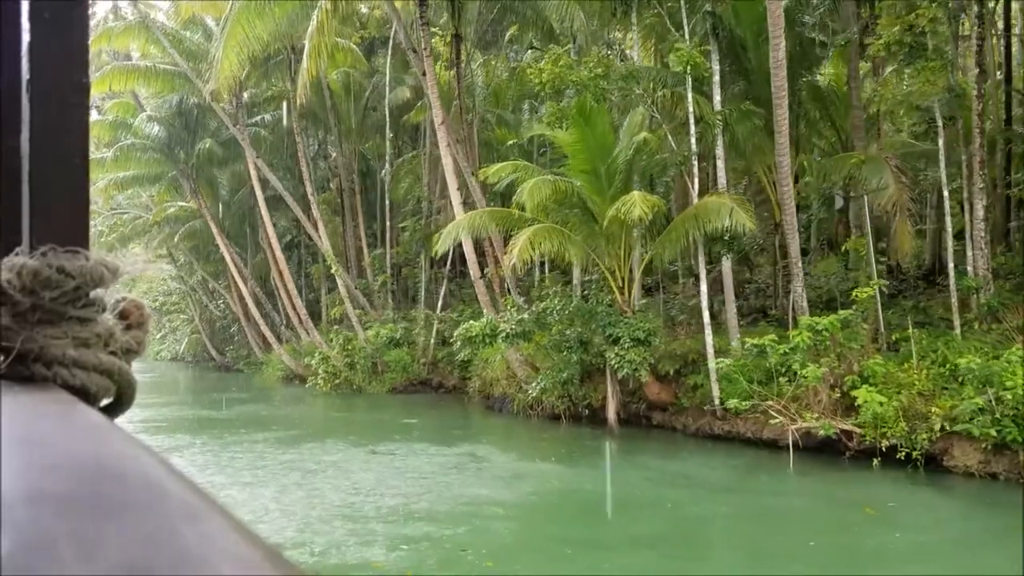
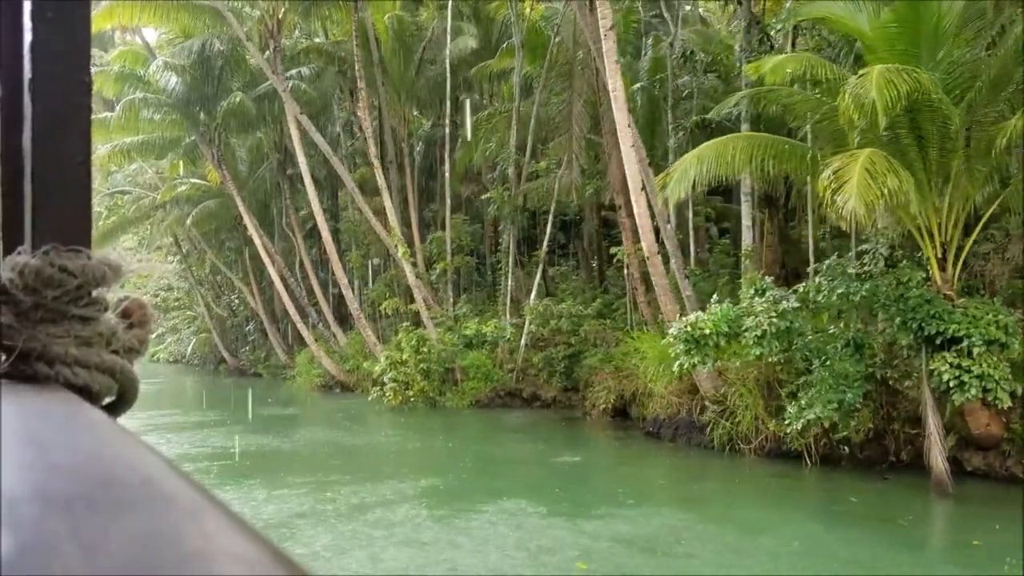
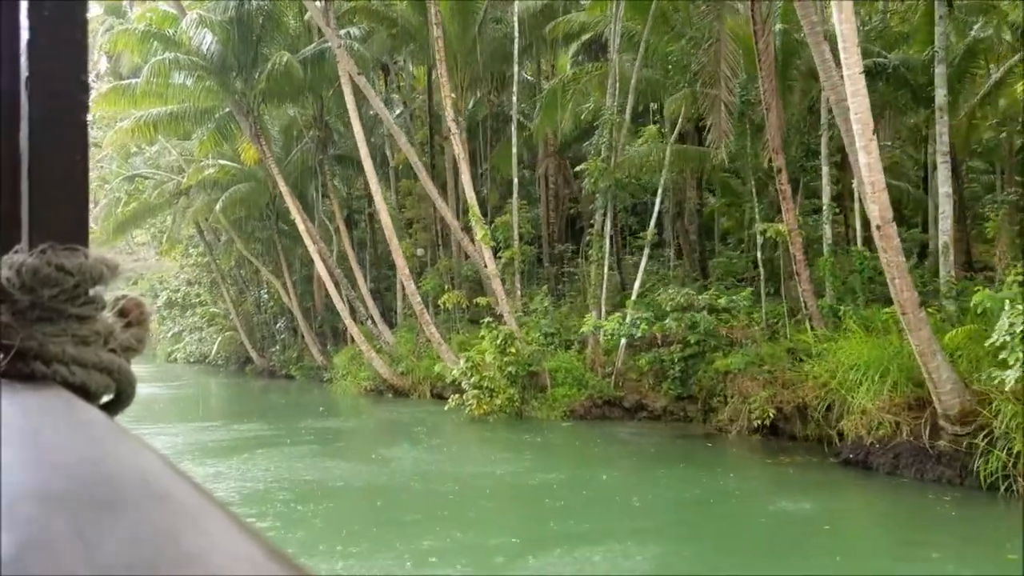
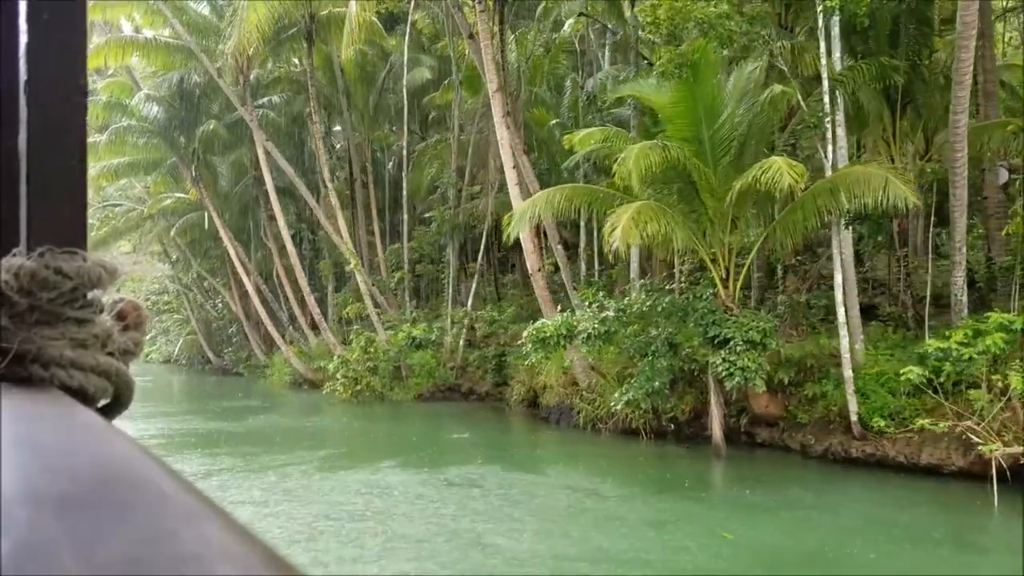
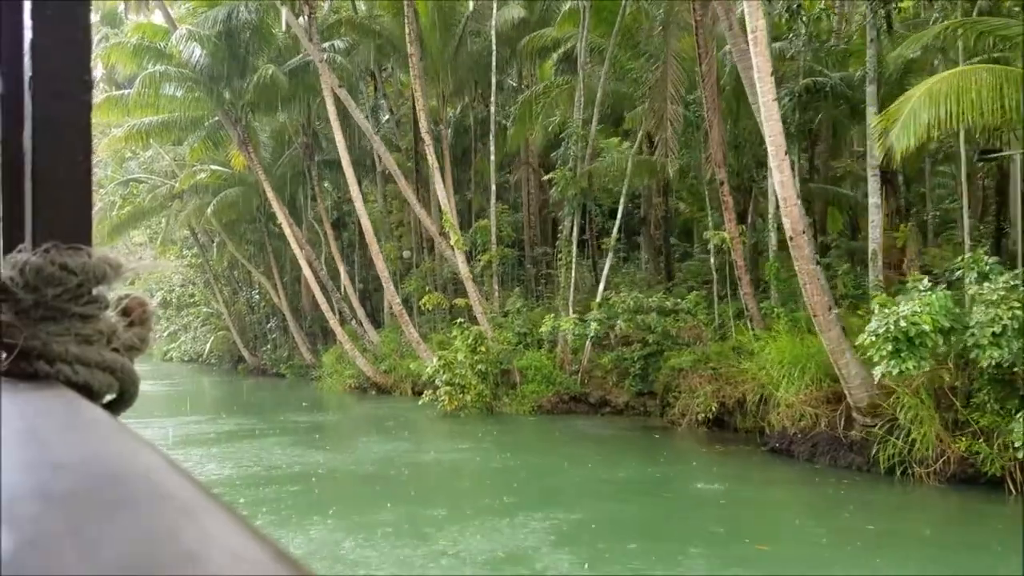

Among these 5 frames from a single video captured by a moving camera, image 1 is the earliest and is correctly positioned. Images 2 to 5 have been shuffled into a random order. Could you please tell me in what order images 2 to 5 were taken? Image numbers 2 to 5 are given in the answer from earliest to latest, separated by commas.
4, 2, 5, 3
